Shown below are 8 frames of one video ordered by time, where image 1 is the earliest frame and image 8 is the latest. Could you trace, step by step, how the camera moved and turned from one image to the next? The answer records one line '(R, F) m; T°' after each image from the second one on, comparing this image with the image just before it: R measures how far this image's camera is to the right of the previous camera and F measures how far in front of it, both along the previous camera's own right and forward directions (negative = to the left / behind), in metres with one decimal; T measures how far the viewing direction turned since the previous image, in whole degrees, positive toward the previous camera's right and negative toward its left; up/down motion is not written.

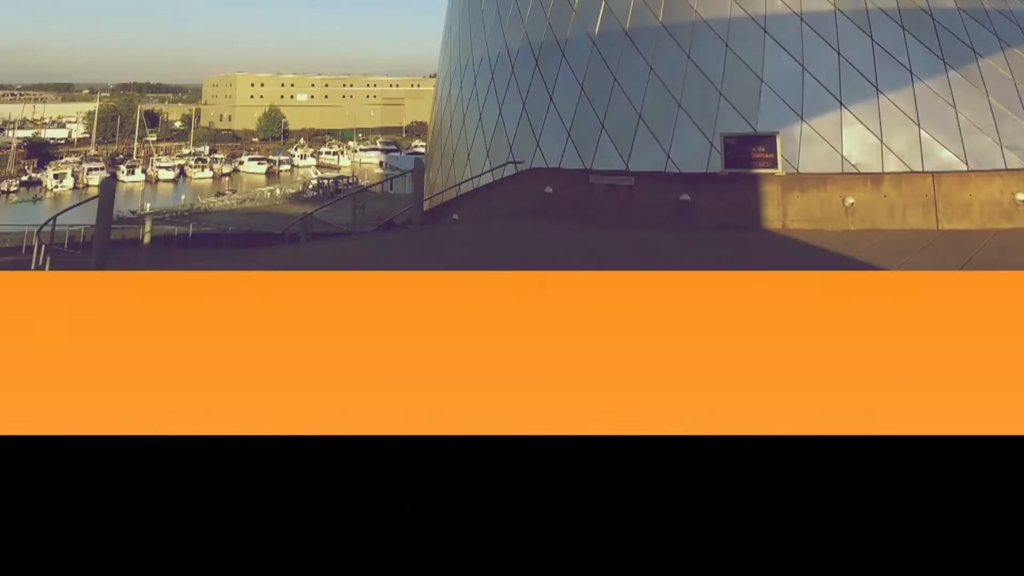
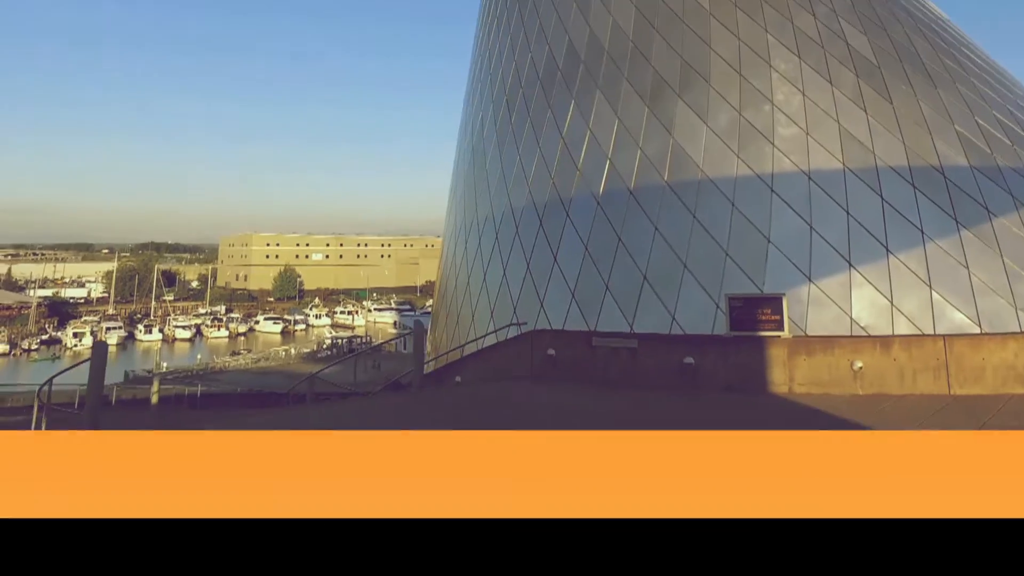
(+0.5, +0.4) m; -3°
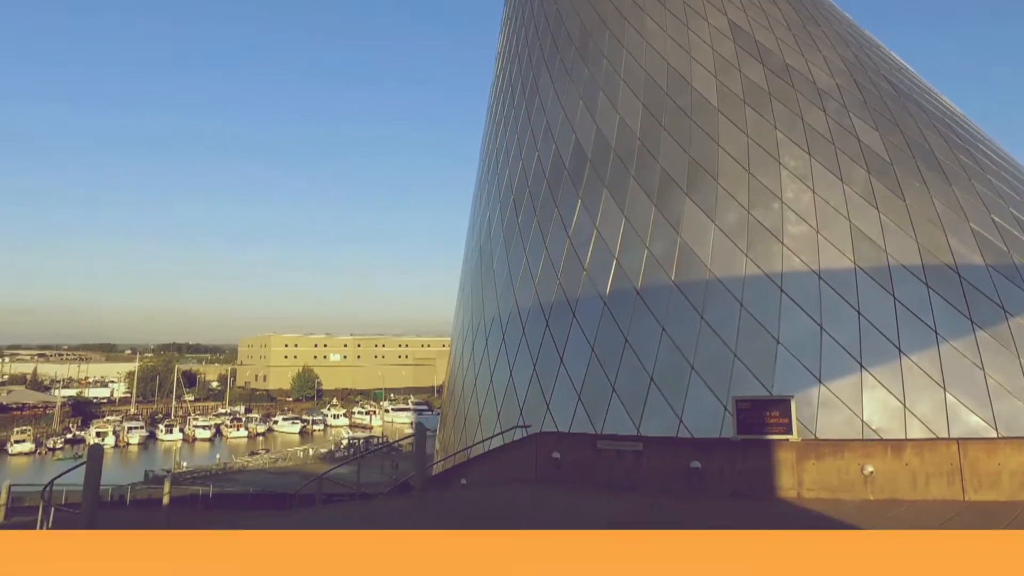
(+0.4, -0.1) m; -3°
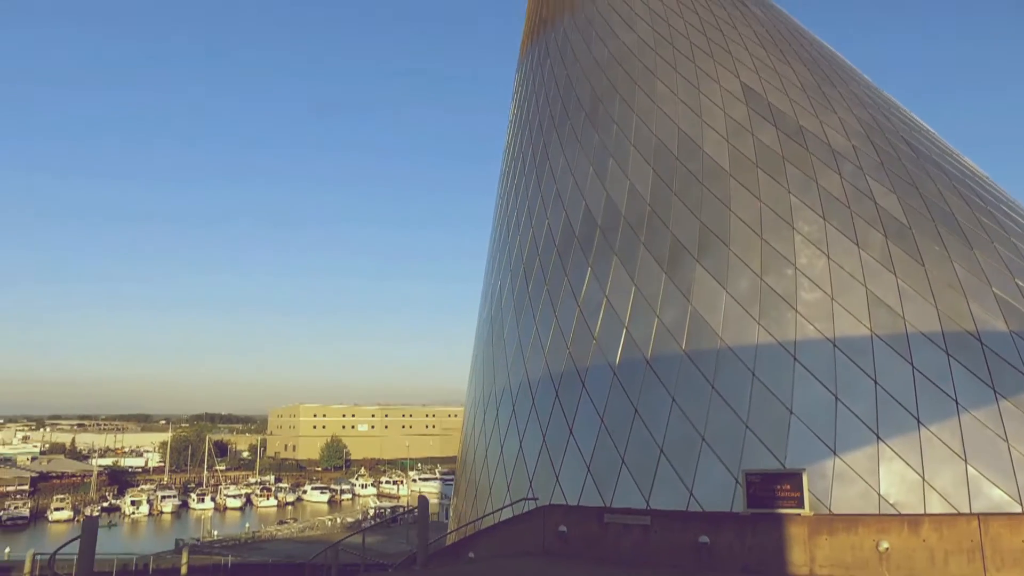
(+0.6, -0.1) m; -4°
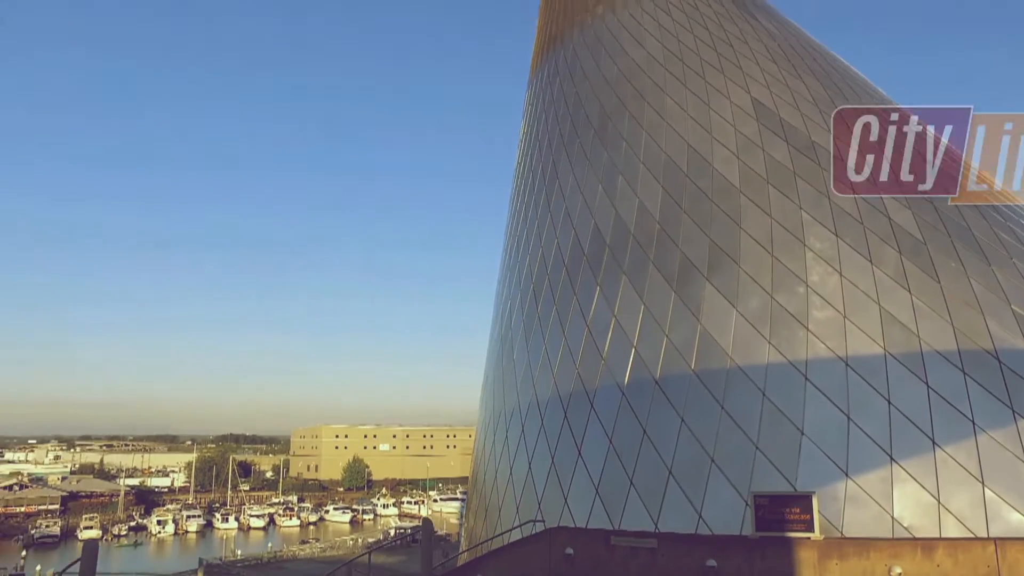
(+0.4, 0.0) m; -2°
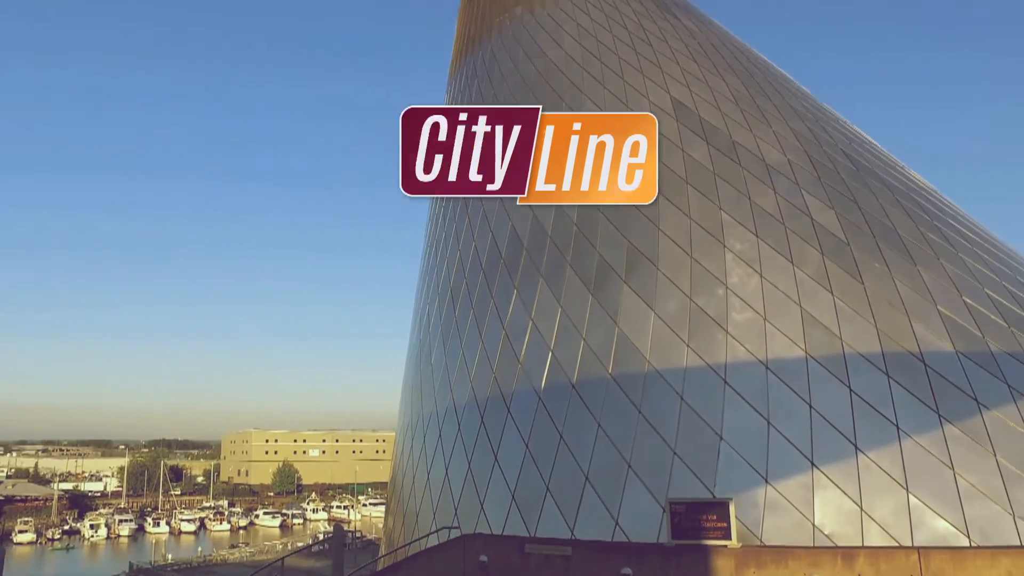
(+0.6, +0.5) m; +3°
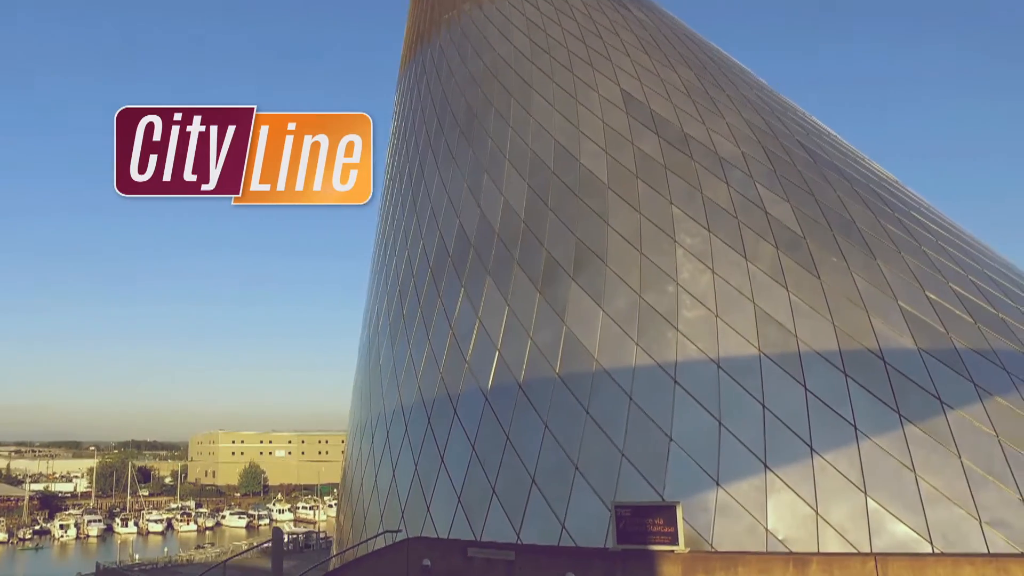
(+0.7, +0.4) m; 0°
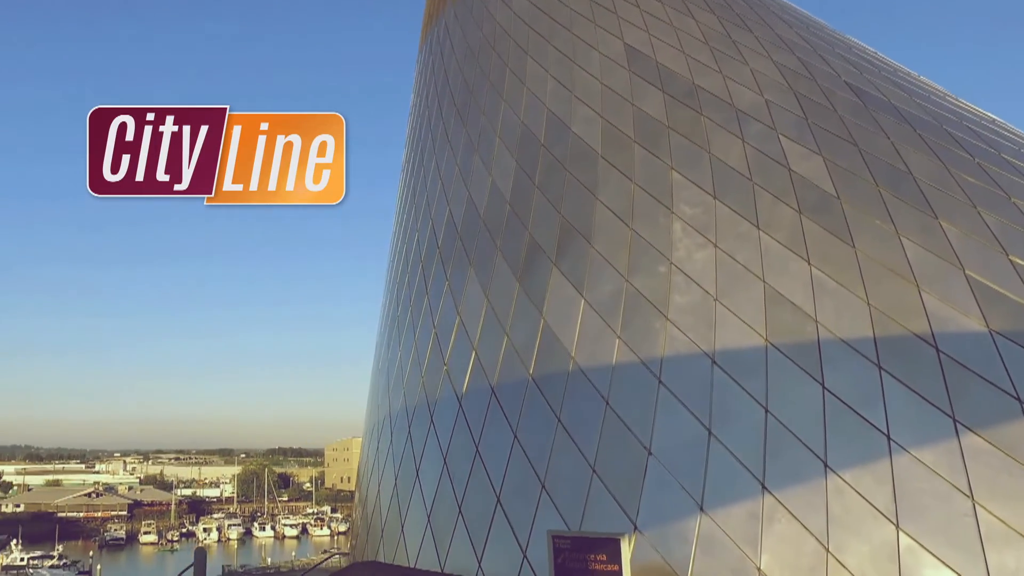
(+2.5, +1.5) m; -15°
